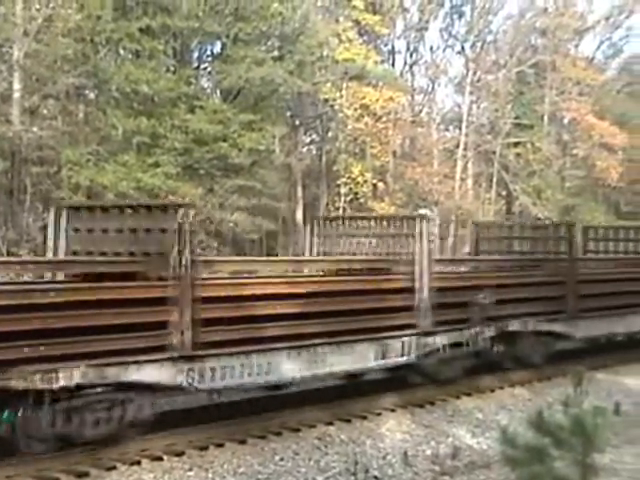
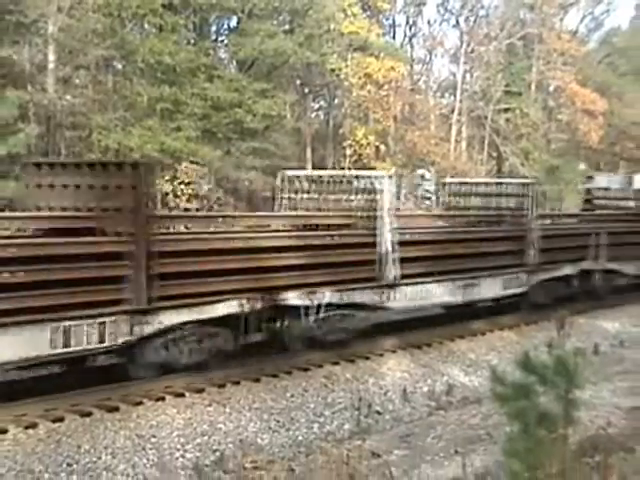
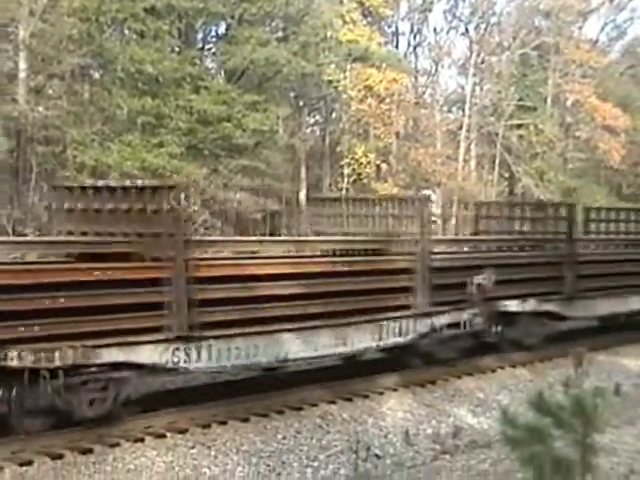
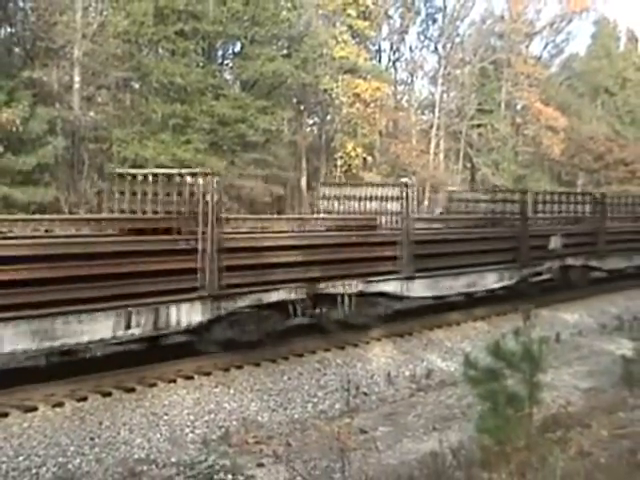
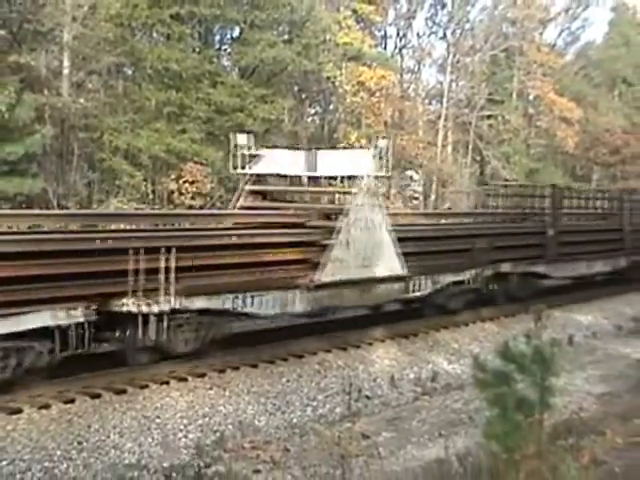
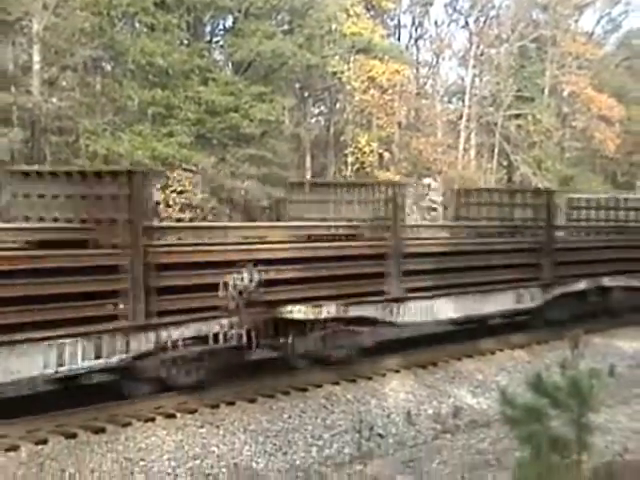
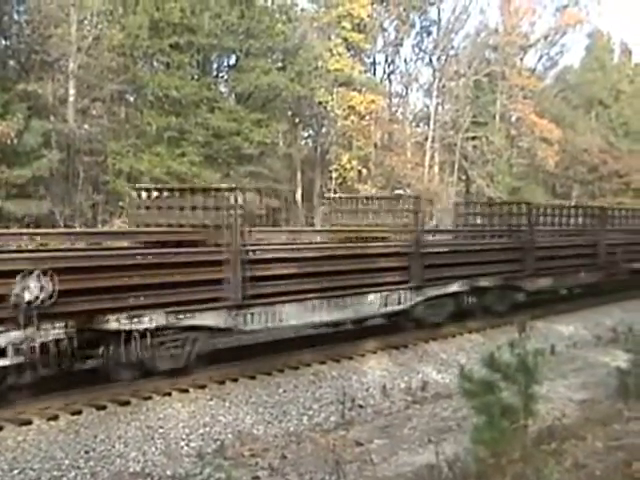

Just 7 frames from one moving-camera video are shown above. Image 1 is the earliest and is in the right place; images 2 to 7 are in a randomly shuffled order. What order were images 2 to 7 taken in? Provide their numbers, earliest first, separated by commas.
3, 6, 2, 5, 4, 7
